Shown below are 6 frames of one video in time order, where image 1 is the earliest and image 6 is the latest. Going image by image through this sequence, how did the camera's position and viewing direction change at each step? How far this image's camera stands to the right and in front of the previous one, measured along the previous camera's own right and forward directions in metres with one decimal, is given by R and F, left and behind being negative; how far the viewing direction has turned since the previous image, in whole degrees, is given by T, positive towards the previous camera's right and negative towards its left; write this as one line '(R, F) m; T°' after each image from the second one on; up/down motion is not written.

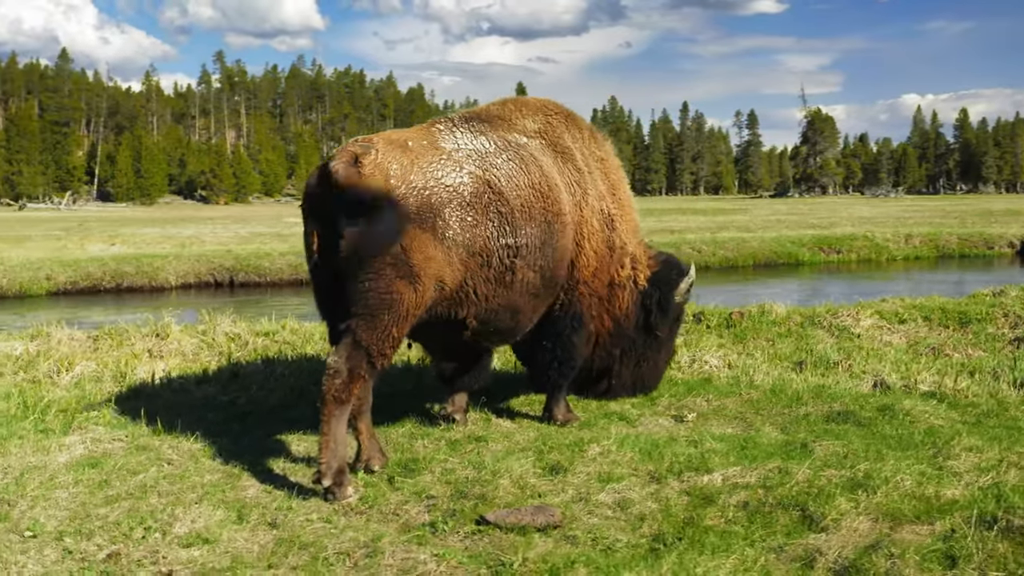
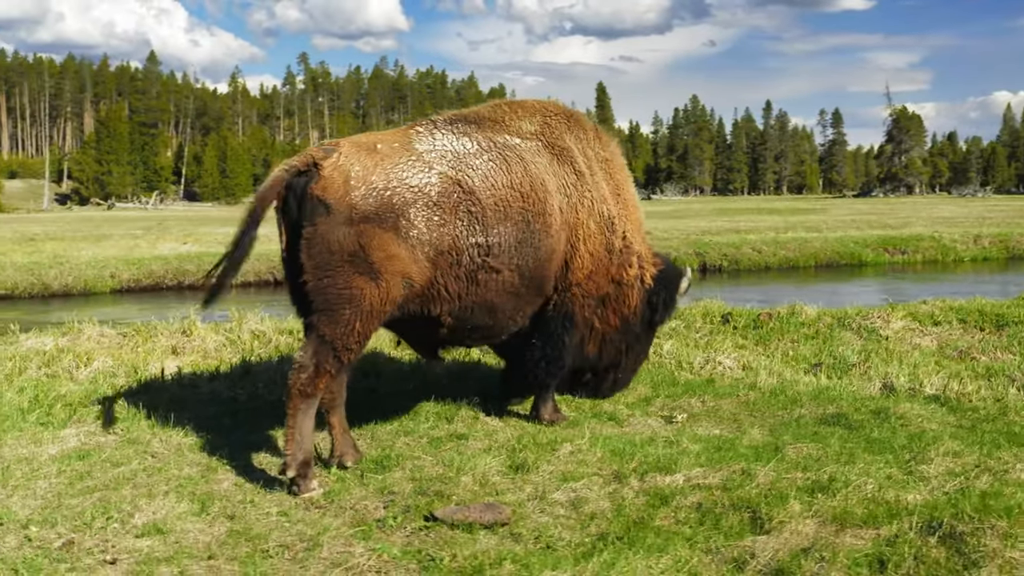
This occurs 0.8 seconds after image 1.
(+0.5, 0.0) m; -4°
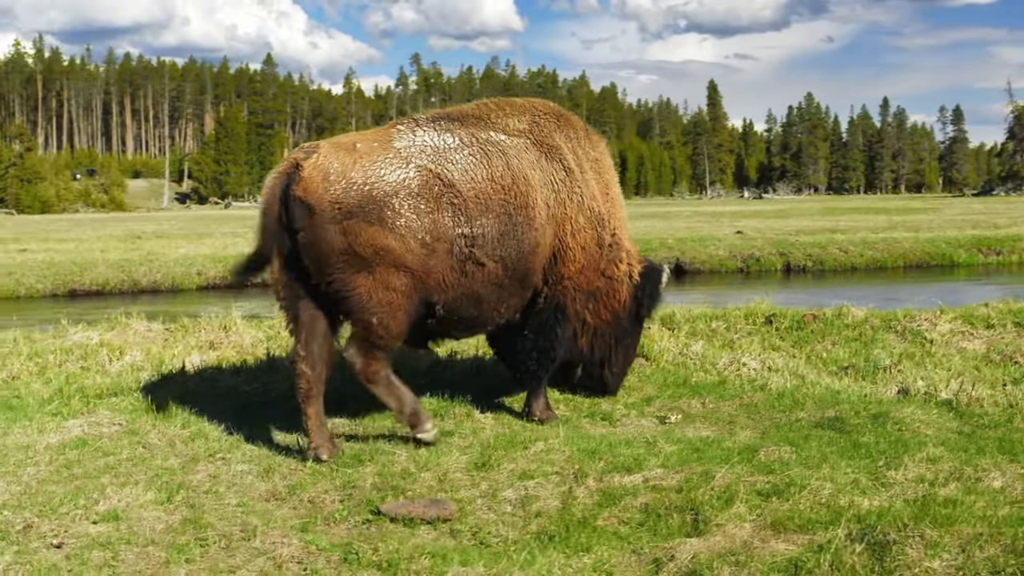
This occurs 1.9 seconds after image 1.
(+0.7, 0.0) m; -5°
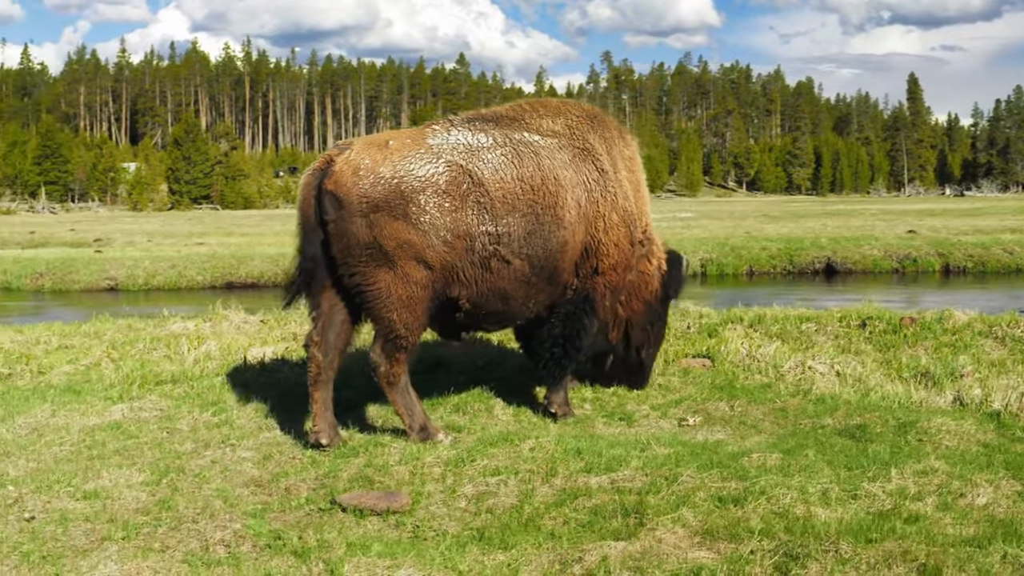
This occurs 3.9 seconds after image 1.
(+1.0, +0.1) m; -9°
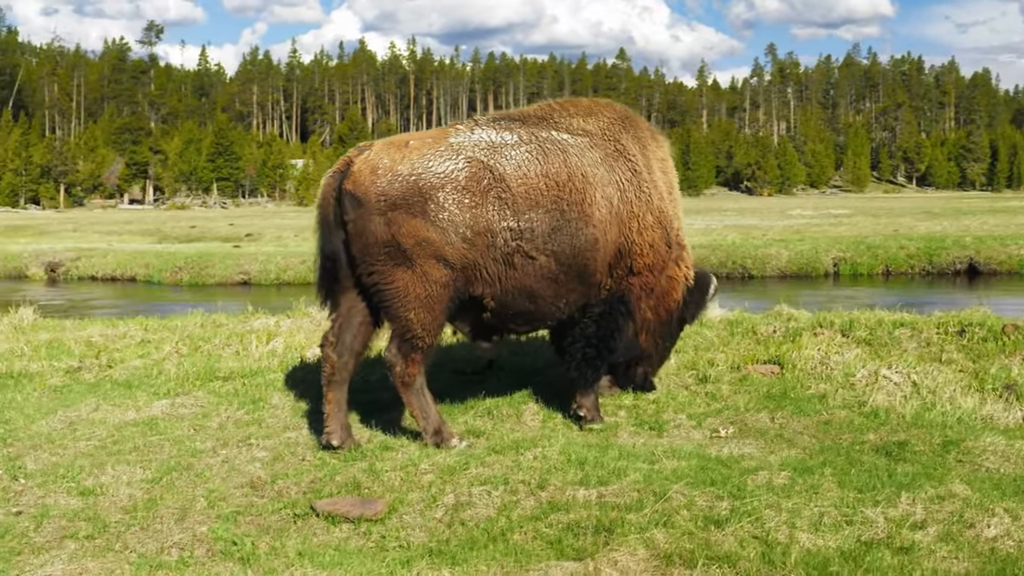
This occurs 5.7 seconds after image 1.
(+0.7, +0.2) m; -8°
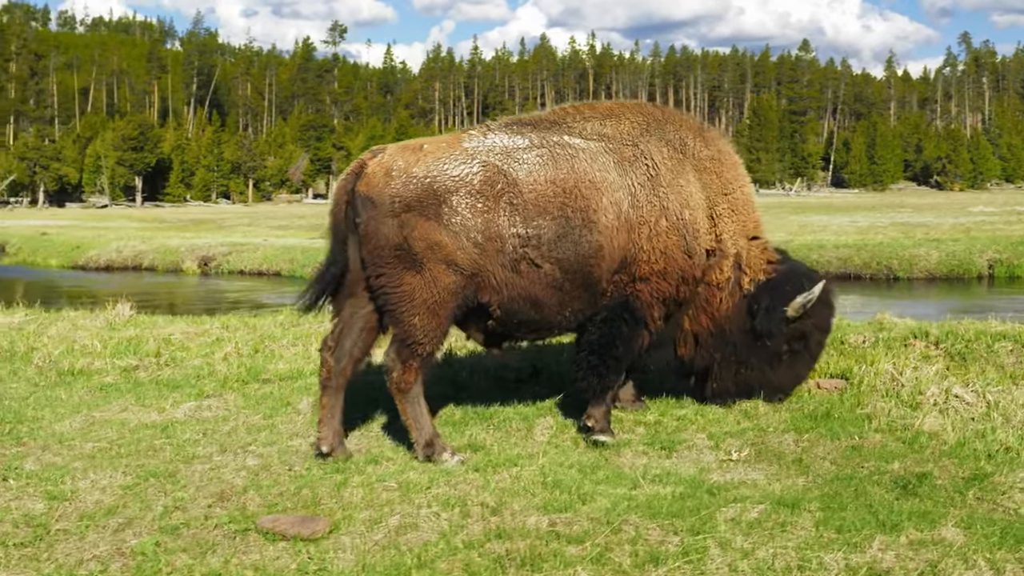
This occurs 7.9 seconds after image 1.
(+0.9, +0.4) m; -8°
